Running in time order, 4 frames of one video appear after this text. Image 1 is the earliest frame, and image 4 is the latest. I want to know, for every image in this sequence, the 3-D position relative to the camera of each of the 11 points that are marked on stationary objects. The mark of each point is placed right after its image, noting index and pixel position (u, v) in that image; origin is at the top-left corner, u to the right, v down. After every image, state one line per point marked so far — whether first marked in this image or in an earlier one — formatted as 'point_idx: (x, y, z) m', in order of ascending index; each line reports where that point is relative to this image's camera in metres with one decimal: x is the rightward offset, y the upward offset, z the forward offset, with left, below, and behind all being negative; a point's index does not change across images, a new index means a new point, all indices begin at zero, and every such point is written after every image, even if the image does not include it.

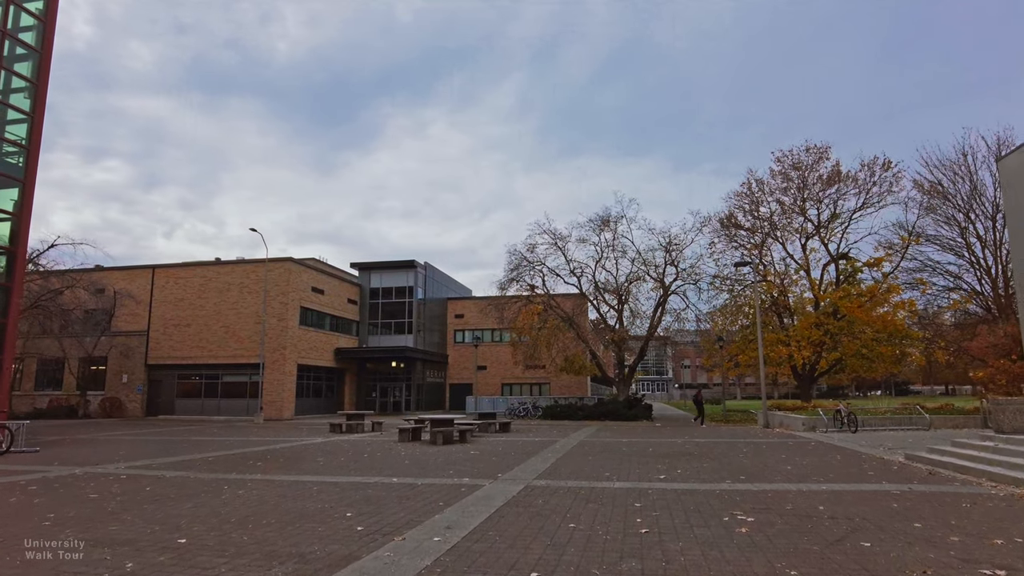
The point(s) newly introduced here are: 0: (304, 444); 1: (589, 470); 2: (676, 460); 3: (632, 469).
0: (-5.5, -4.1, +16.4) m
1: (+1.2, -2.9, +9.8) m
2: (+3.0, -3.1, +11.4) m
3: (+1.9, -2.9, +10.0) m
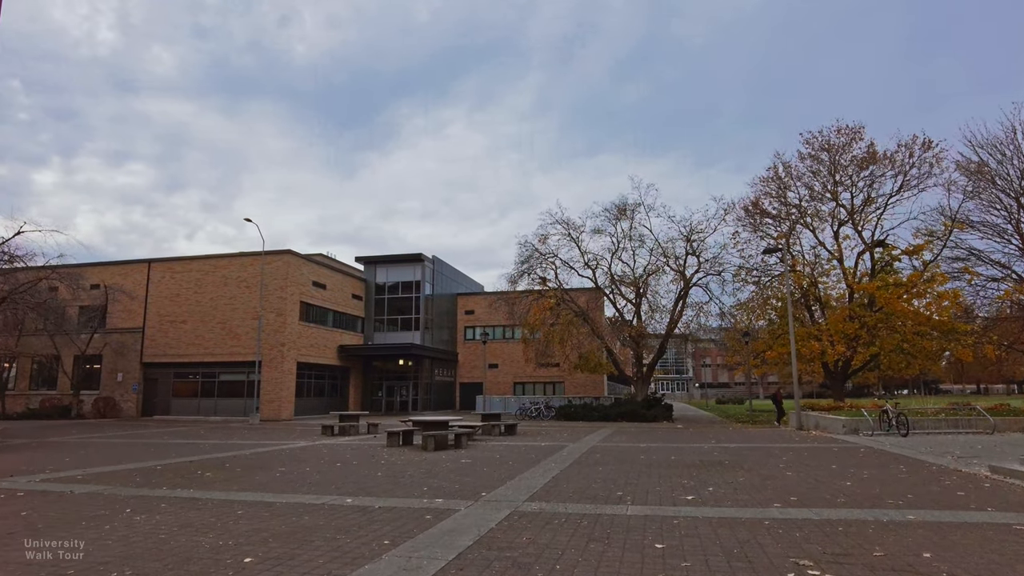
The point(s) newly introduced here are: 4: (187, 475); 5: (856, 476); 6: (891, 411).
0: (-5.4, -3.8, +14.6) m
1: (+1.0, -2.5, +7.9) m
2: (+2.9, -2.8, +9.4) m
3: (+1.8, -2.5, +8.0) m
4: (-5.1, -2.9, +9.7) m
5: (+4.8, -2.7, +8.8) m
6: (+10.1, -3.3, +16.7) m
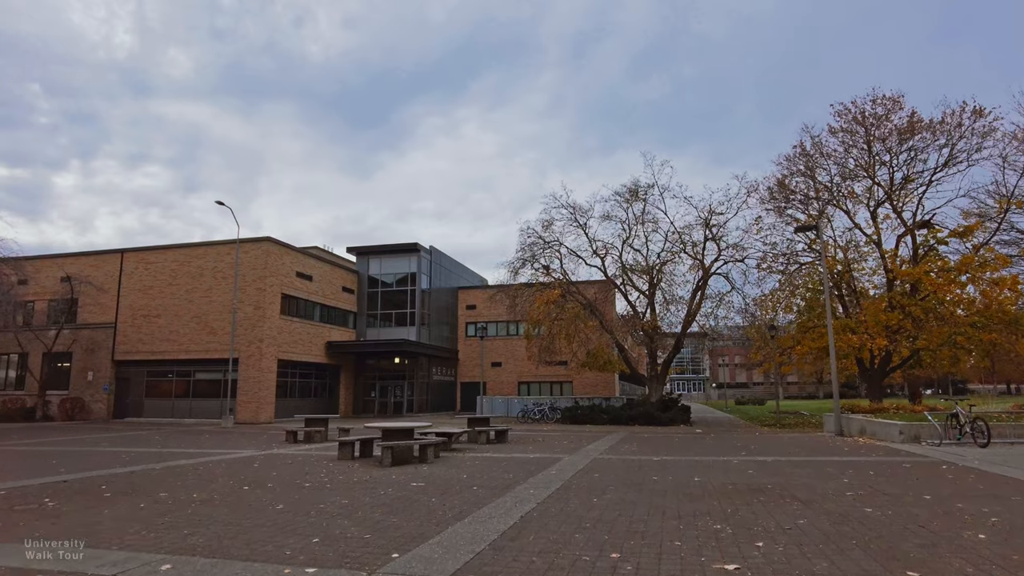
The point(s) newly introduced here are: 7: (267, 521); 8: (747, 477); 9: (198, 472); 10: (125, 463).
0: (-5.8, -3.3, +11.9) m
1: (+0.5, -2.0, +5.0) m
2: (+2.4, -2.3, +6.5) m
3: (+1.3, -2.1, +5.1) m
4: (-5.6, -2.5, +7.0) m
5: (+4.3, -2.2, +5.9) m
6: (+9.8, -2.8, +13.6) m
7: (-2.4, -2.3, +6.1) m
8: (+3.5, -2.8, +9.2) m
9: (-5.2, -3.1, +10.4) m
10: (-7.9, -3.6, +12.8) m
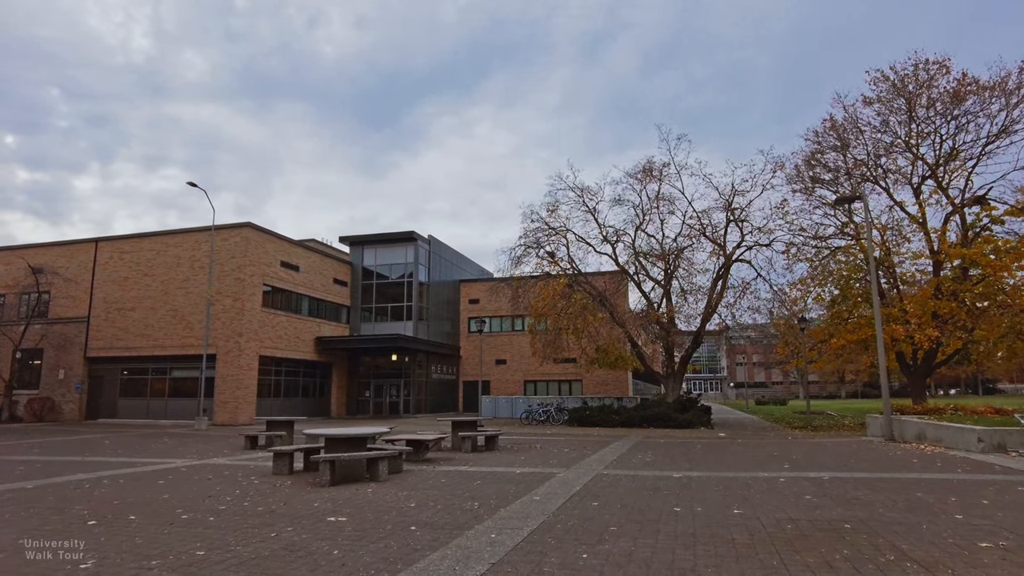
0: (-6.1, -2.9, +9.4) m
1: (+0.1, -1.6, +2.4) m
2: (+2.0, -1.8, +3.9) m
3: (+0.8, -1.6, +2.5) m
4: (-6.0, -2.0, +4.6) m
5: (+3.9, -1.7, +3.2) m
6: (+9.5, -2.3, +10.8) m
7: (-2.8, -1.8, +3.6) m
8: (+3.1, -2.3, +6.6) m
9: (-5.5, -2.6, +7.9) m
10: (-8.2, -3.1, +10.4) m
